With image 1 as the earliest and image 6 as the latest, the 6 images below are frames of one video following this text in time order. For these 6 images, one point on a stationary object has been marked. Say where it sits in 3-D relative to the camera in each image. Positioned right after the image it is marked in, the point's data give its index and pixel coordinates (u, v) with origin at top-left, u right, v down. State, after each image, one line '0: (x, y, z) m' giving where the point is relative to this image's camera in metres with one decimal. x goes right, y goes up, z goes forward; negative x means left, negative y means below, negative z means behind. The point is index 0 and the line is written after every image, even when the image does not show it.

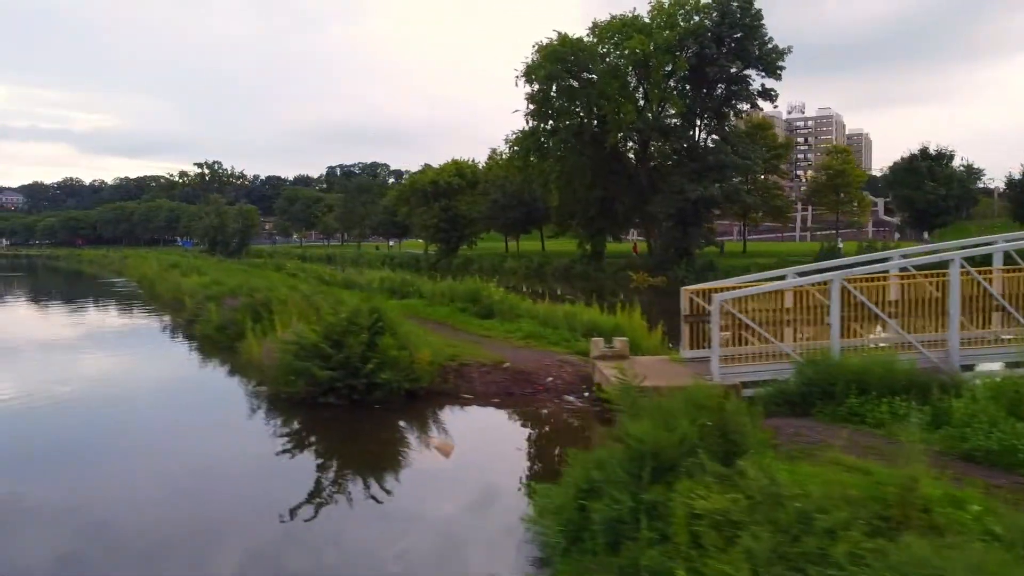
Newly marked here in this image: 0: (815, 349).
0: (+3.3, -0.7, +7.5) m
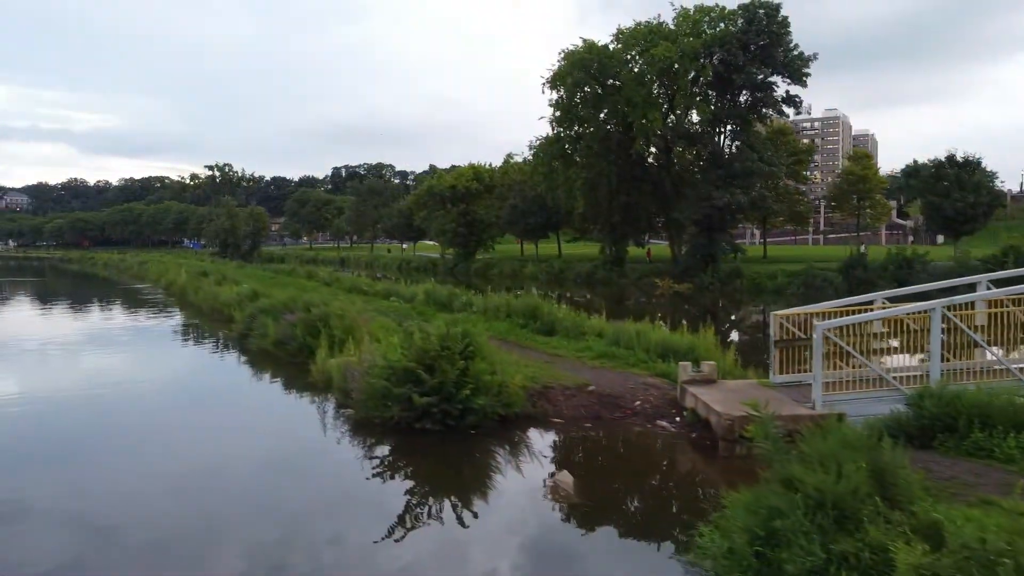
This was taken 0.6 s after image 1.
0: (+4.4, -1.0, +7.5) m
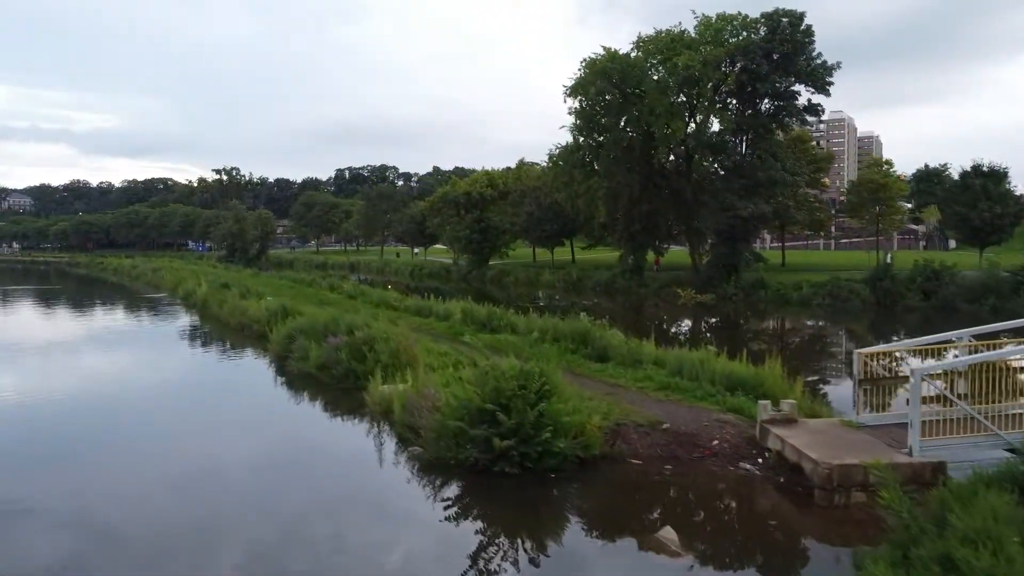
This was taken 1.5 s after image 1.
0: (+5.3, -1.4, +7.3) m
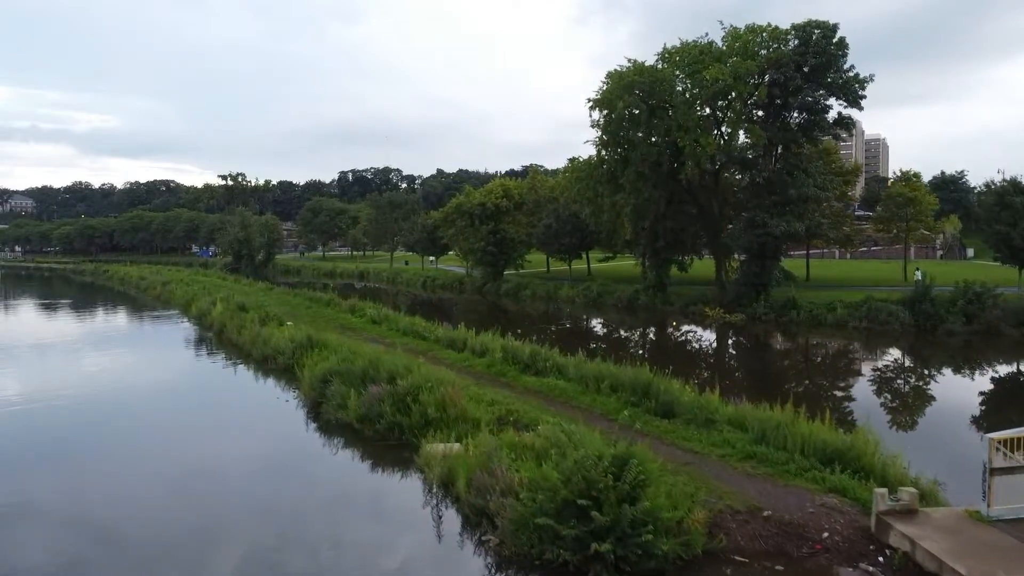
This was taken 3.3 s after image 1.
0: (+6.3, -2.3, +6.5) m
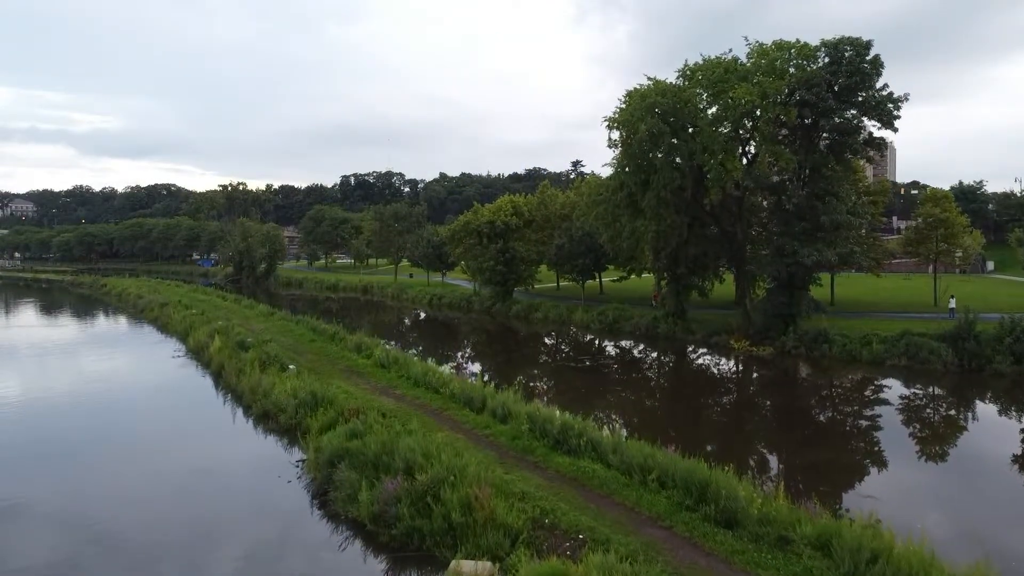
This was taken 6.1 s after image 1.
0: (+6.8, -3.5, +4.9) m
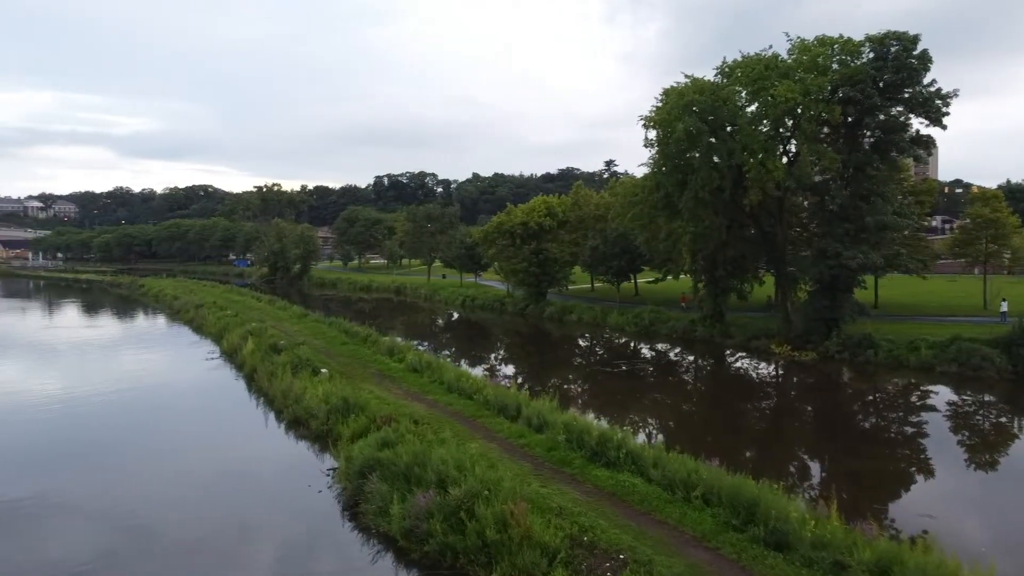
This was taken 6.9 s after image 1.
0: (+7.1, -3.6, +4.3) m
